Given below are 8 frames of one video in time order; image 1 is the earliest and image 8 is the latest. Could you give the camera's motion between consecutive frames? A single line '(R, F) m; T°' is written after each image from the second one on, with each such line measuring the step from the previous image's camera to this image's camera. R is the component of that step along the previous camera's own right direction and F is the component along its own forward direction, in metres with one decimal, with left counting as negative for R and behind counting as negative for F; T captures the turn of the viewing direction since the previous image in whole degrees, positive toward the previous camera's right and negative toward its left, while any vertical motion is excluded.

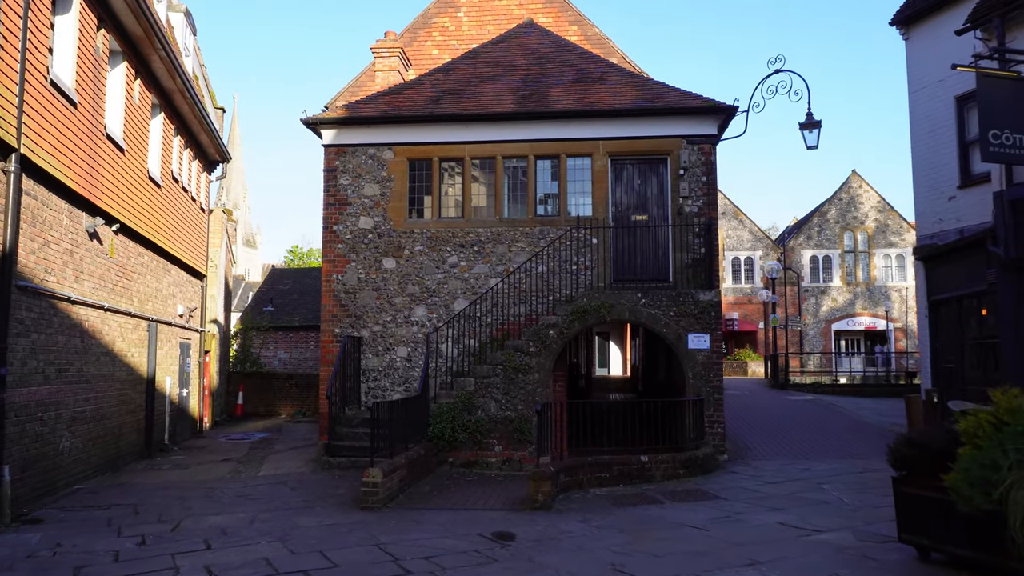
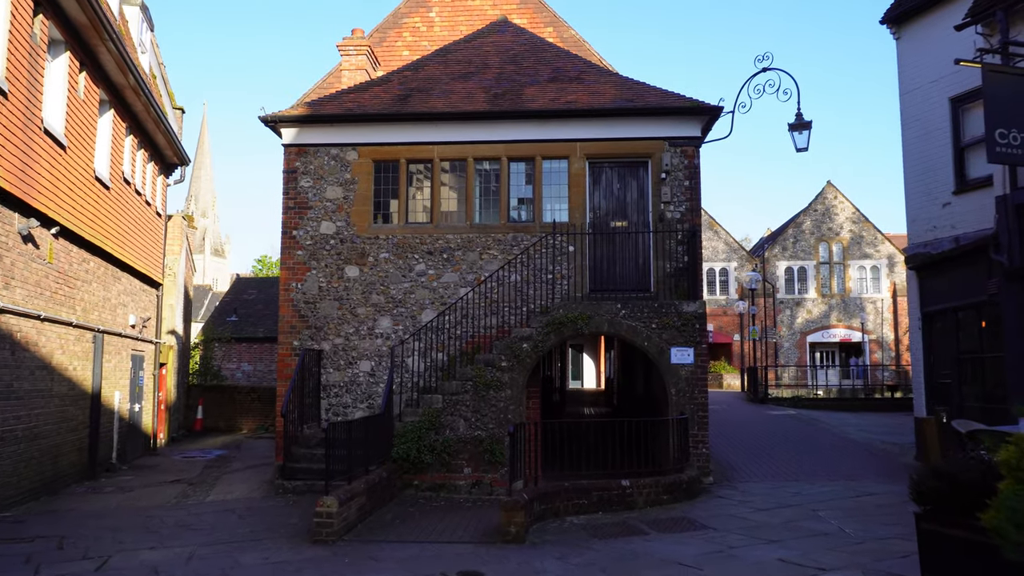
(0.0, +0.9) m; +2°
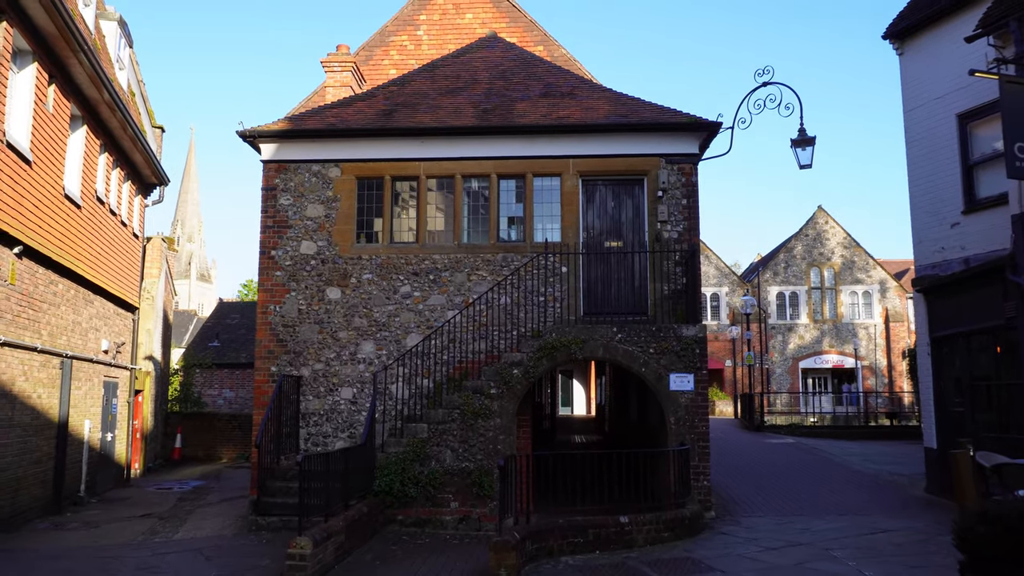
(0.0, +0.6) m; +1°
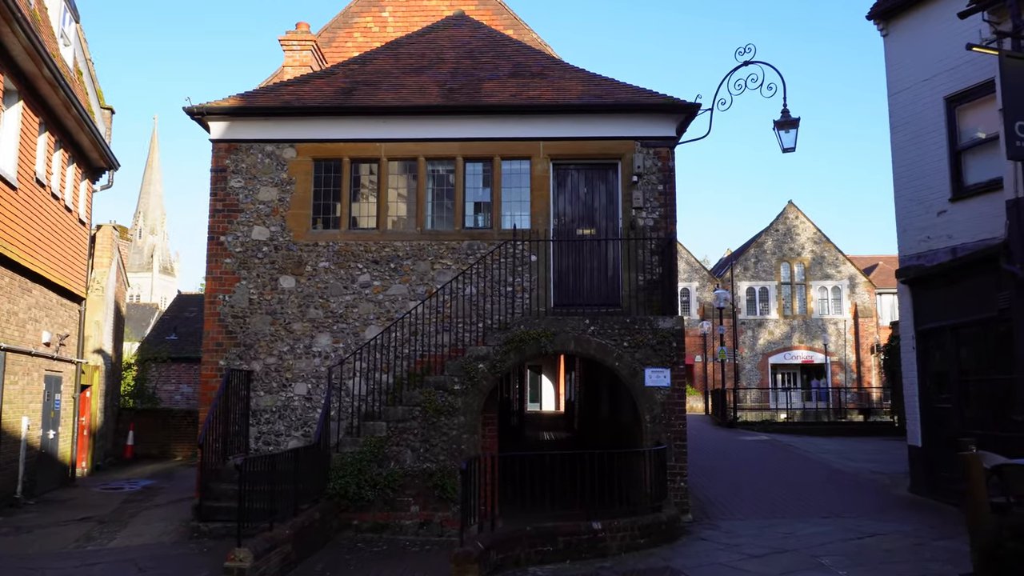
(0.0, +0.7) m; +2°
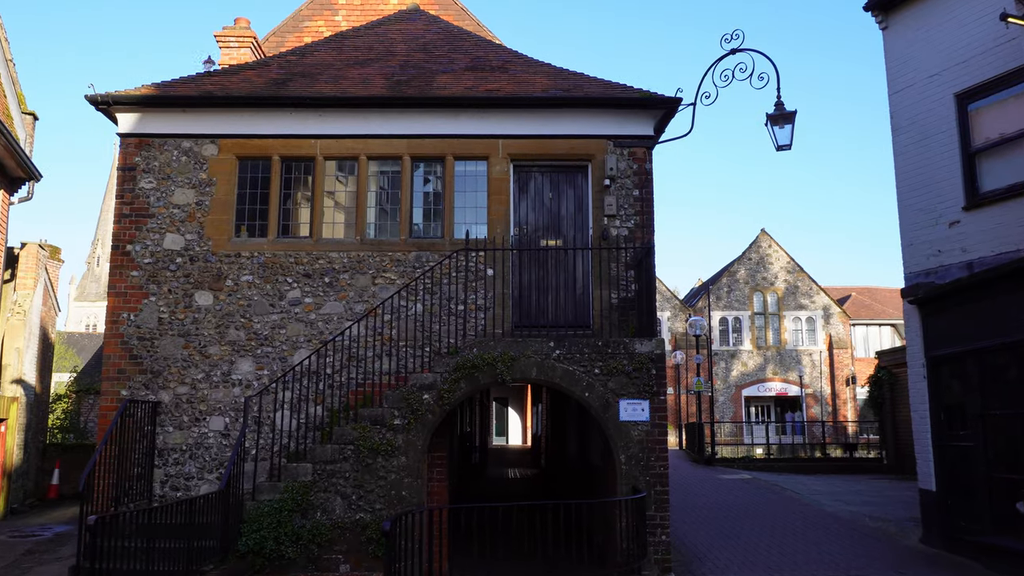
(+0.2, +1.6) m; +2°
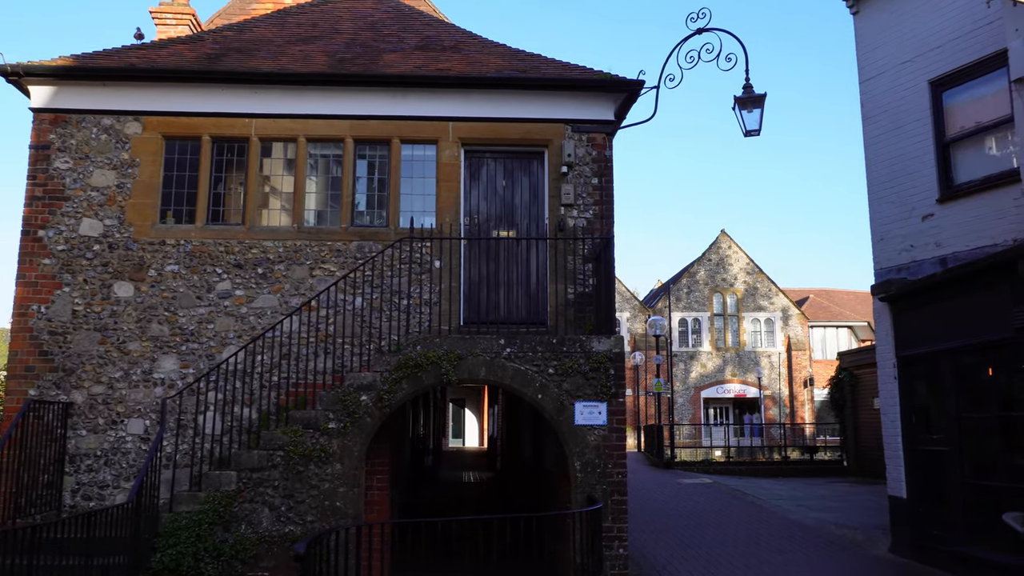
(+0.1, +0.7) m; +3°
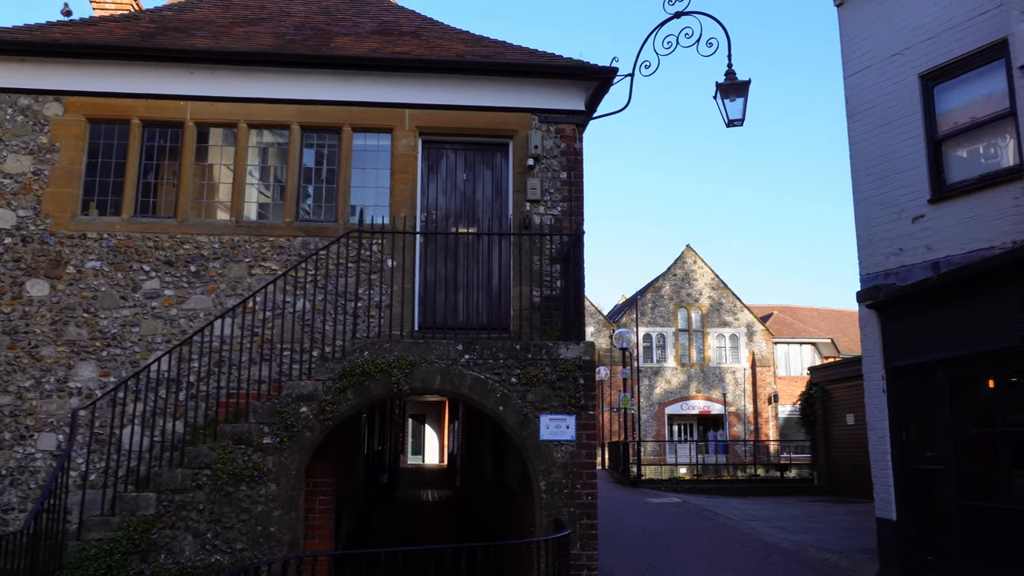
(0.0, +0.8) m; +2°
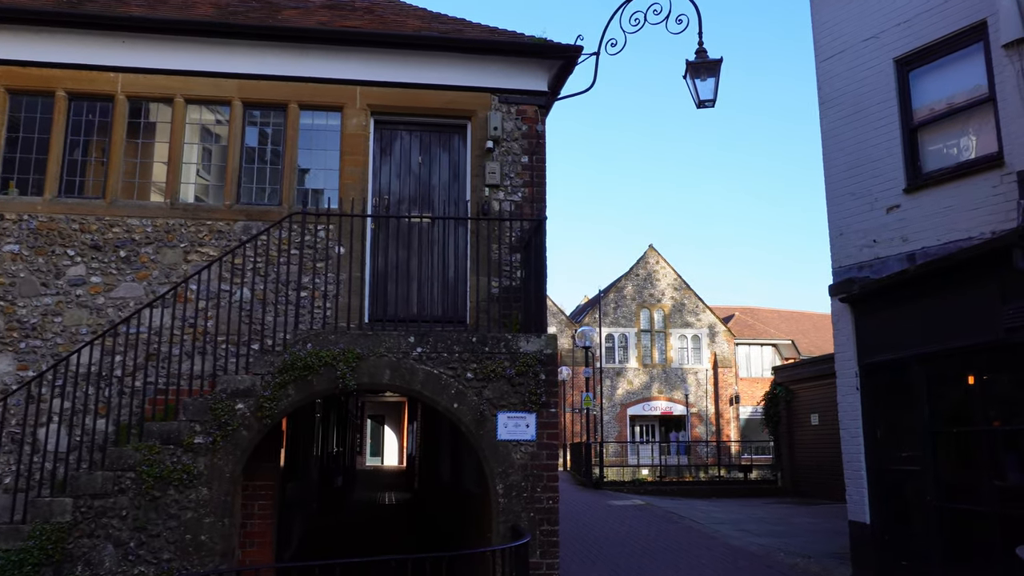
(+0.1, +0.5) m; +2°
